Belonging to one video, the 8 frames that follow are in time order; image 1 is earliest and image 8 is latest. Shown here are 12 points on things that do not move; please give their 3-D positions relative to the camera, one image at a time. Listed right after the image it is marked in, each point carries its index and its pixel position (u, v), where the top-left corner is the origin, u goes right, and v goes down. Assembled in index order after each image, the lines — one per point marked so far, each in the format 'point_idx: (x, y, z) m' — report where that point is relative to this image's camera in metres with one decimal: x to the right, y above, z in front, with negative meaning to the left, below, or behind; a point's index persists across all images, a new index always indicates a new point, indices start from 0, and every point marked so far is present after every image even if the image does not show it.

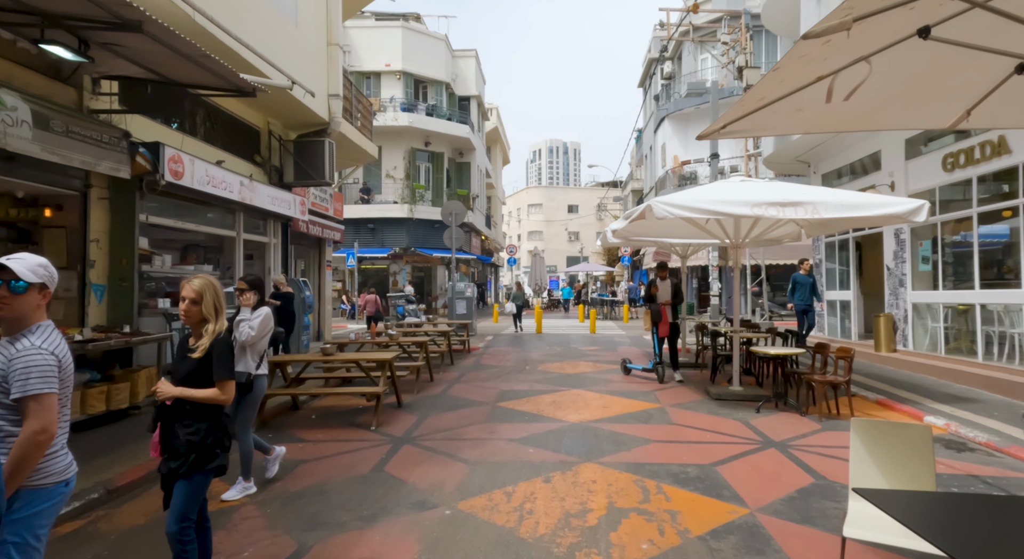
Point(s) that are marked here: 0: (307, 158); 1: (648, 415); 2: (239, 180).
0: (-4.4, +2.6, +12.0) m
1: (+1.7, -1.7, +7.1) m
2: (-4.5, +1.7, +9.4) m
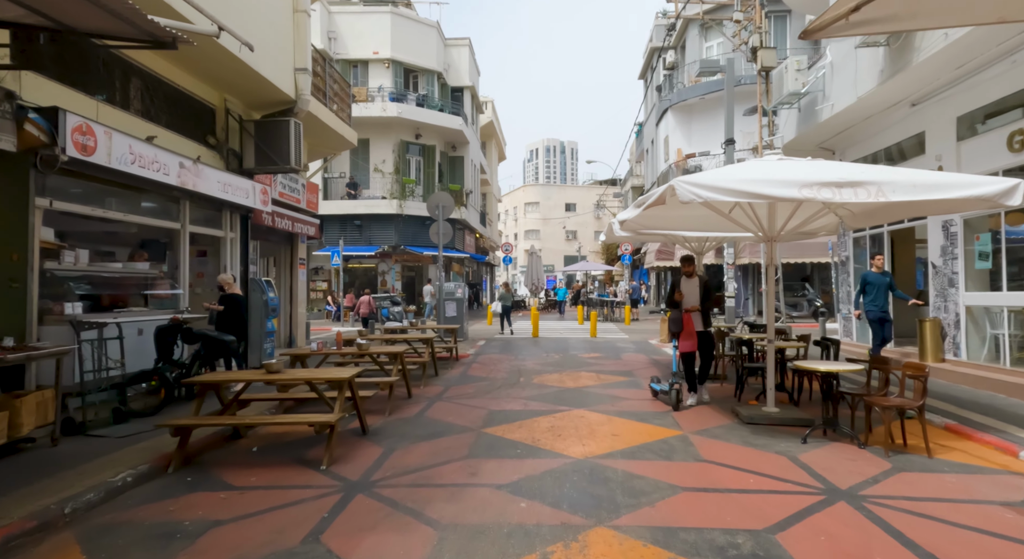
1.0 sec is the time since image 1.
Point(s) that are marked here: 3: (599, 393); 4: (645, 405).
0: (-4.5, +2.6, +10.6) m
1: (+1.6, -1.7, +5.7) m
2: (-4.7, +1.7, +7.9) m
3: (+1.3, -1.8, +8.6) m
4: (+1.8, -1.7, +7.7) m
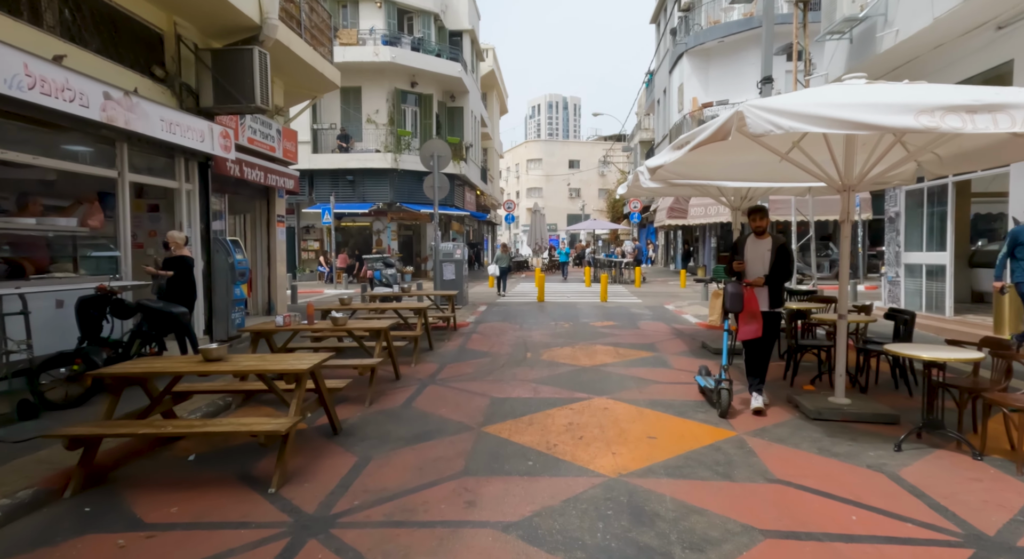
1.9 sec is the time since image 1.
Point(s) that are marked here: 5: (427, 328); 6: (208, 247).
0: (-4.5, +3.2, +8.9) m
1: (+1.7, -1.4, +4.4) m
2: (-4.6, +2.1, +6.4) m
3: (+1.4, -1.2, +7.3) m
4: (+1.9, -1.3, +6.4) m
5: (-1.4, -0.8, +9.0) m
6: (-4.9, +0.5, +9.1) m
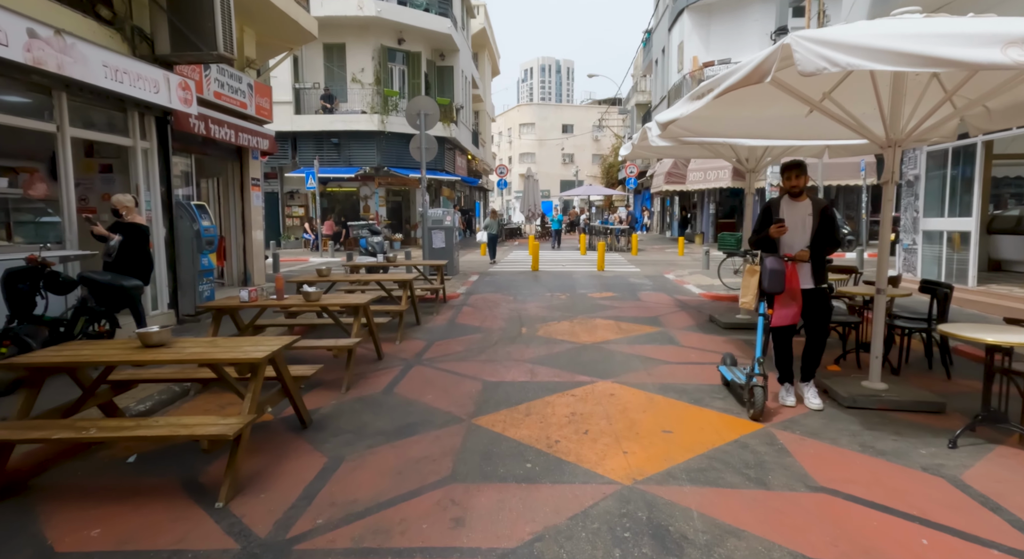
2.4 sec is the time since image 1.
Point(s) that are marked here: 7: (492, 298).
0: (-4.5, +3.7, +8.0) m
1: (+1.6, -1.2, +3.8) m
2: (-4.6, +2.4, +5.4) m
3: (+1.3, -0.9, +6.6) m
4: (+1.9, -1.0, +5.8) m
5: (-1.5, -0.3, +8.3) m
6: (-5.0, +1.0, +8.2) m
7: (-0.4, -0.4, +11.0) m
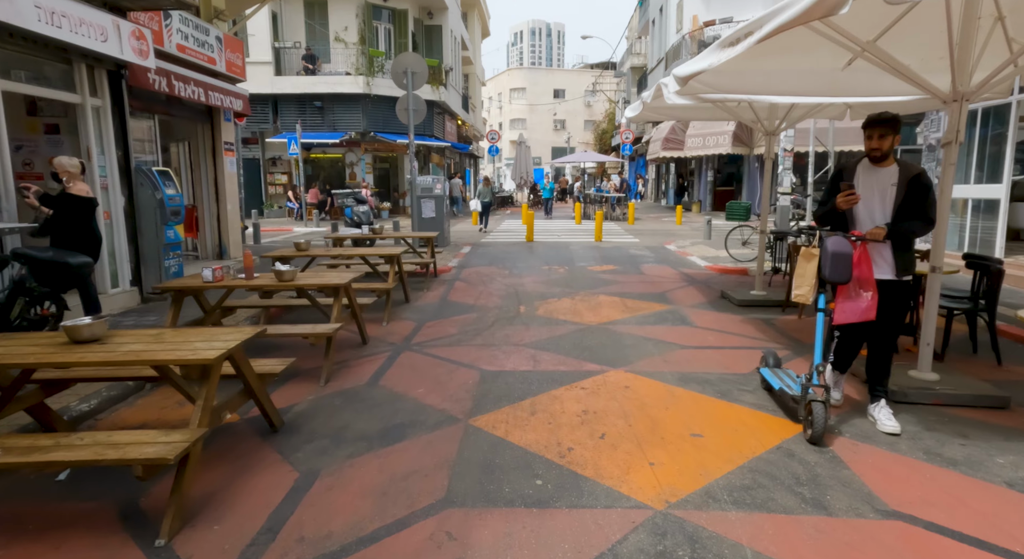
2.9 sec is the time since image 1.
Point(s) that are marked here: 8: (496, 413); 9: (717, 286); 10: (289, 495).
0: (-4.6, +4.0, +7.0) m
1: (+1.7, -1.1, +3.2) m
2: (-4.6, +2.6, +4.5) m
3: (+1.3, -0.6, +6.0) m
4: (+1.9, -0.7, +5.2) m
5: (-1.5, 0.0, +7.6) m
6: (-5.0, +1.3, +7.4) m
7: (-0.5, +0.1, +10.4) m
8: (-0.1, -1.0, +4.1) m
9: (+3.2, -0.1, +8.7) m
10: (-1.2, -1.2, +3.1) m
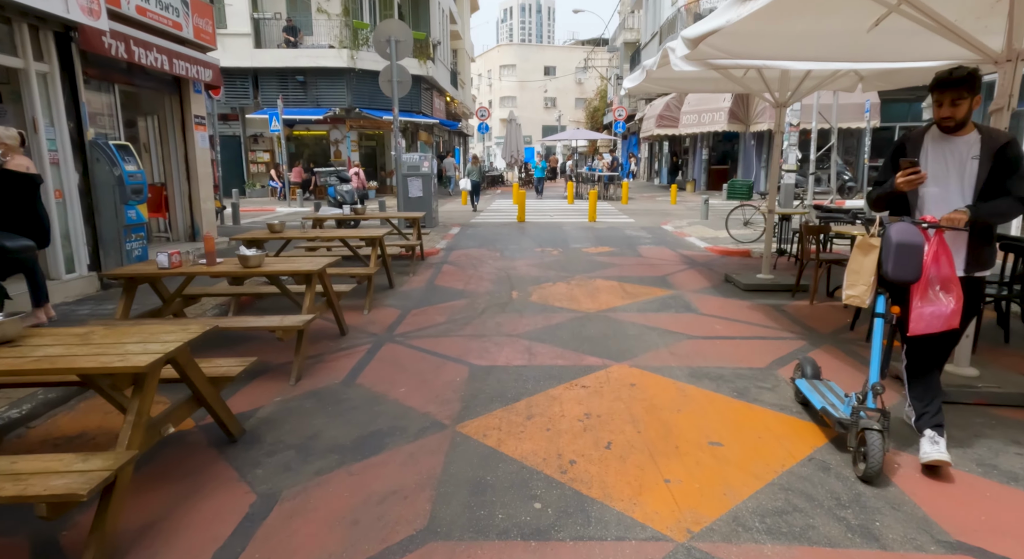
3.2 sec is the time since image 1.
0: (-4.7, +4.2, +6.3) m
1: (+1.6, -1.0, +2.8) m
2: (-4.7, +2.7, +3.9) m
3: (+1.2, -0.5, +5.6) m
4: (+1.8, -0.6, +4.7) m
5: (-1.6, +0.2, +7.1) m
6: (-5.1, +1.5, +6.8) m
7: (-0.6, +0.4, +9.8) m
8: (-0.2, -0.9, +3.6) m
9: (+3.0, +0.1, +8.2) m
10: (-1.2, -1.1, +2.6) m
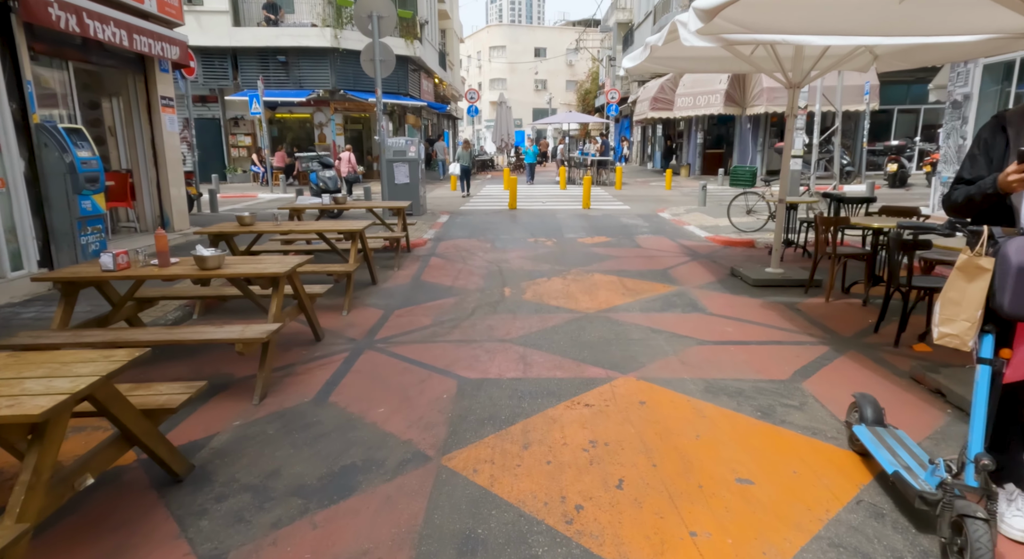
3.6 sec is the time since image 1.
0: (-4.8, +4.2, +5.6) m
1: (+1.6, -1.1, +2.3) m
2: (-4.8, +2.6, +3.2) m
3: (+1.2, -0.4, +5.1) m
4: (+1.7, -0.6, +4.3) m
5: (-1.7, +0.3, +6.5) m
6: (-5.2, +1.5, +6.1) m
7: (-0.8, +0.6, +9.3) m
8: (-0.2, -0.9, +3.2) m
9: (+2.9, +0.2, +7.8) m
10: (-1.3, -1.2, +2.1) m
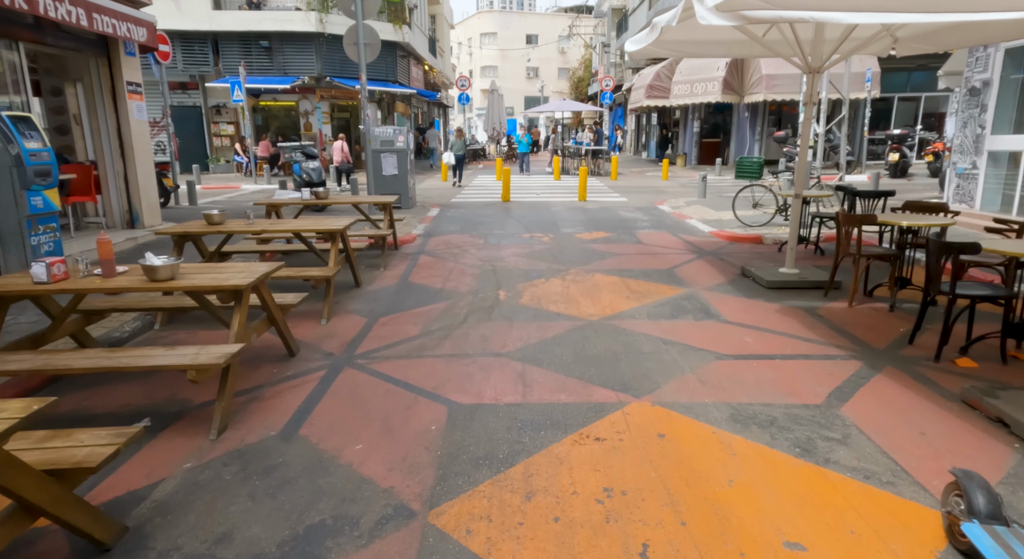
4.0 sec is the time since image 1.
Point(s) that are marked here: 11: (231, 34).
0: (-4.8, +4.1, +4.9) m
1: (+1.6, -1.2, +1.8) m
2: (-4.8, +2.5, +2.6) m
3: (+1.2, -0.5, +4.6) m
4: (+1.7, -0.7, +3.8) m
5: (-1.7, +0.3, +6.0) m
6: (-5.3, +1.5, +5.5) m
7: (-0.9, +0.6, +8.8) m
8: (-0.2, -1.0, +2.7) m
9: (+2.9, +0.3, +7.3) m
10: (-1.2, -1.3, +1.6) m
11: (-9.7, +8.5, +19.5) m
